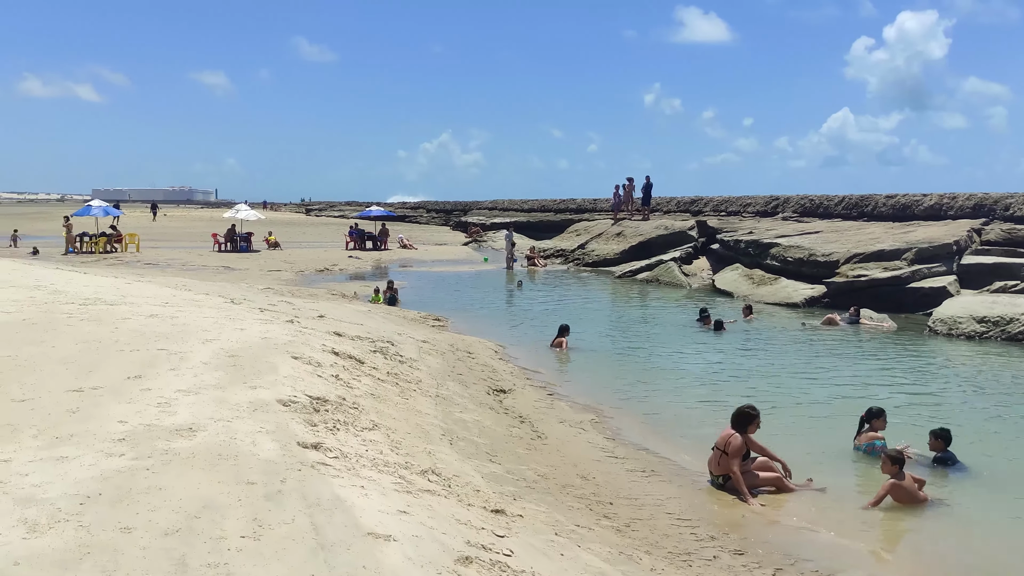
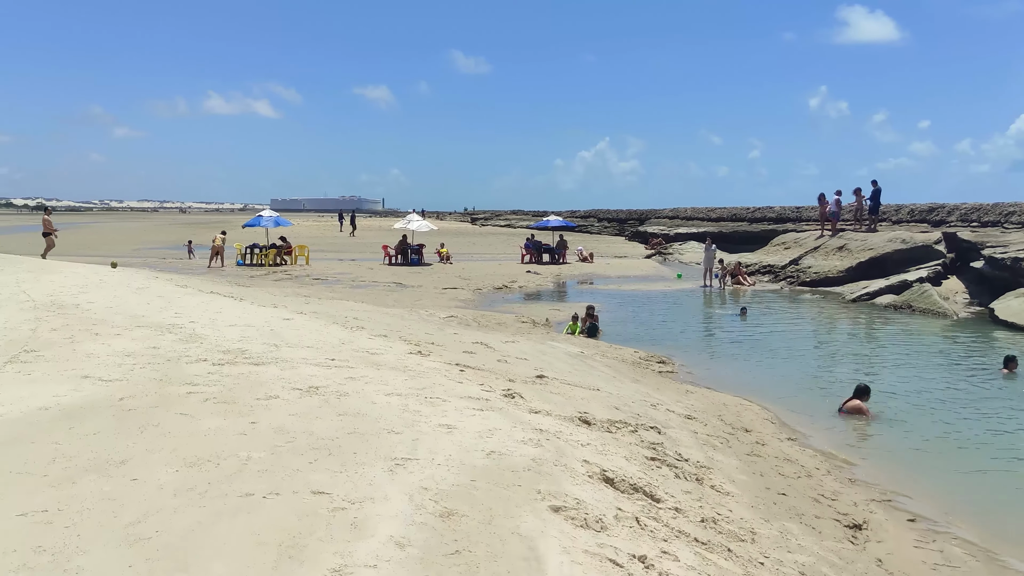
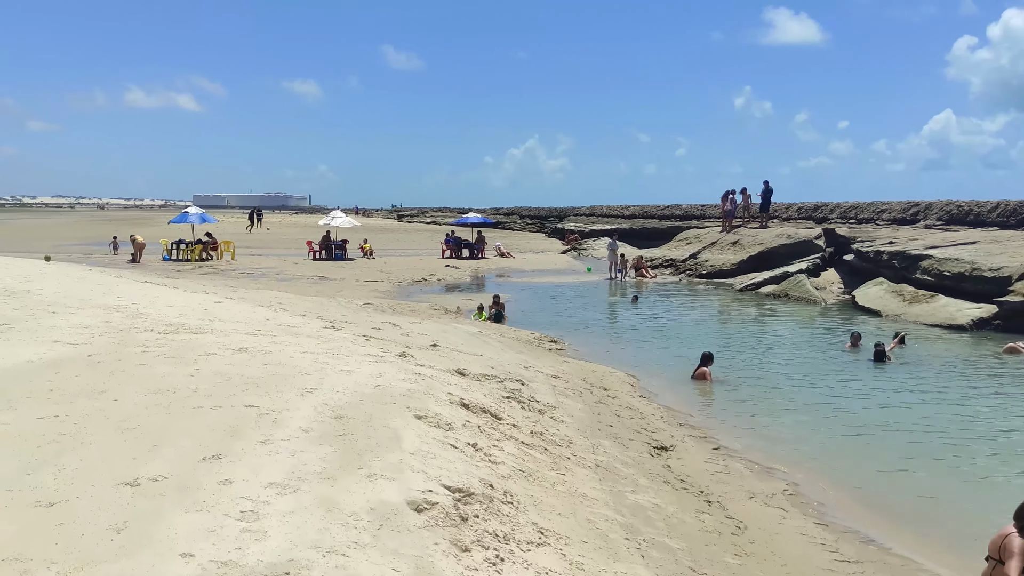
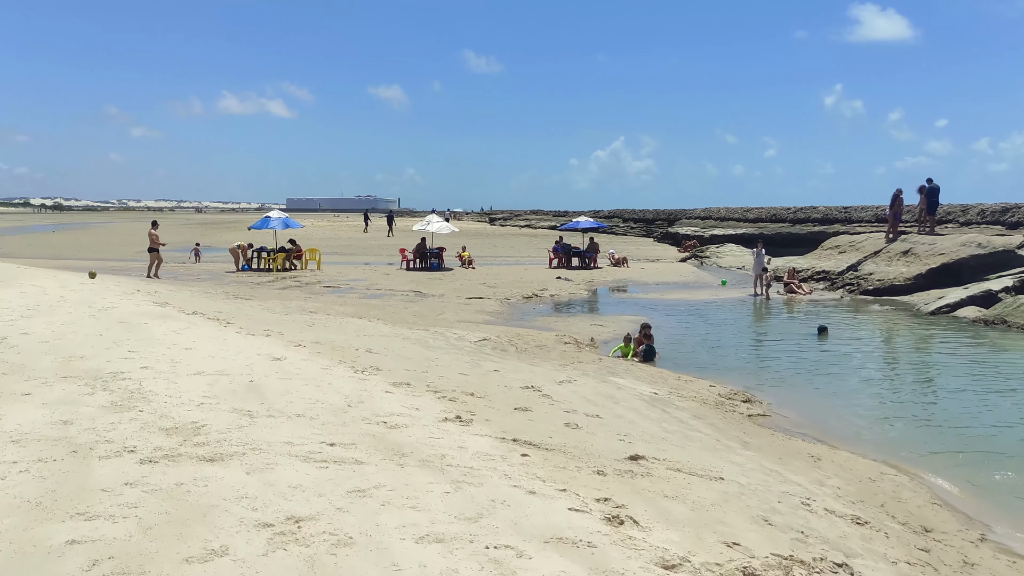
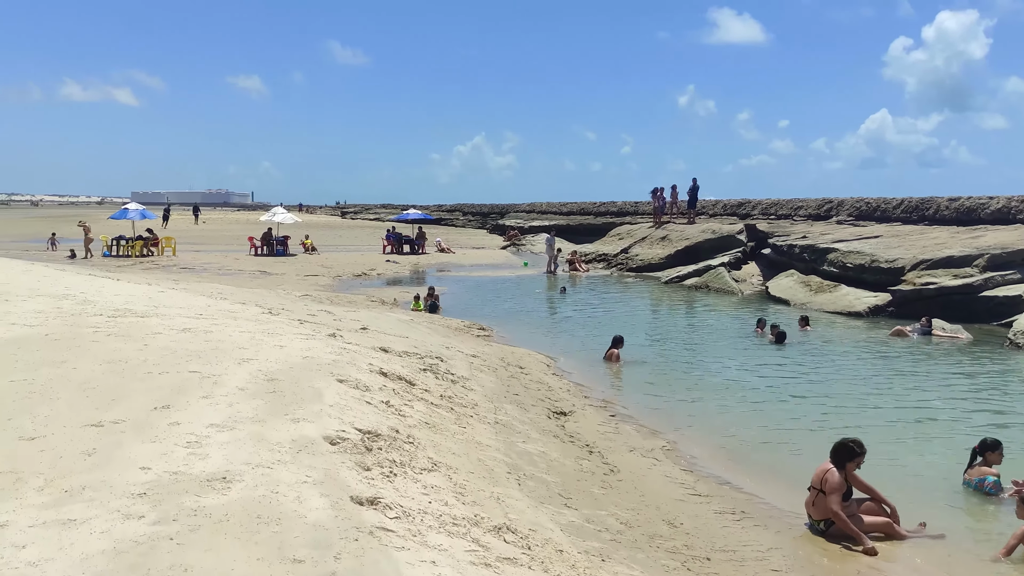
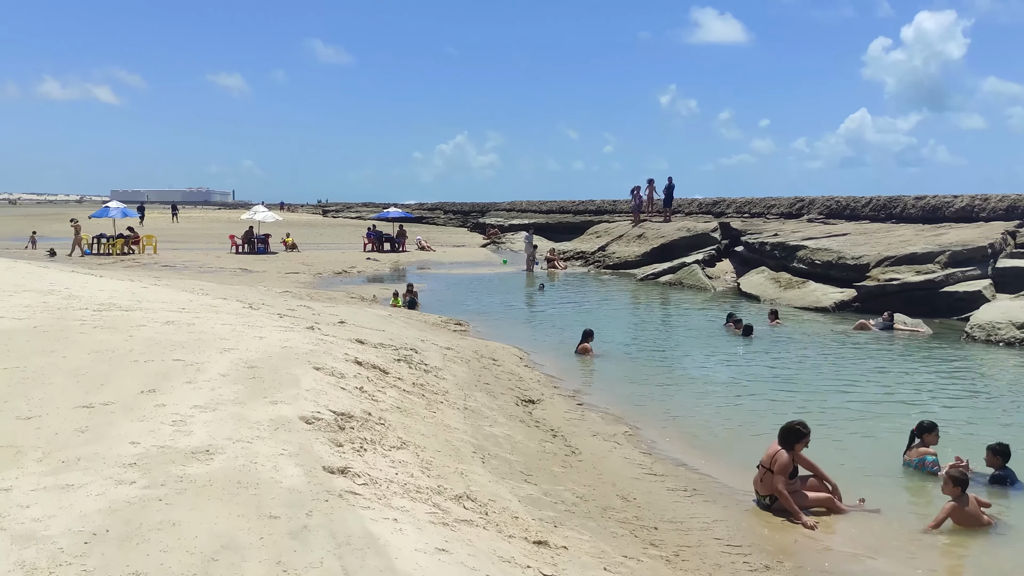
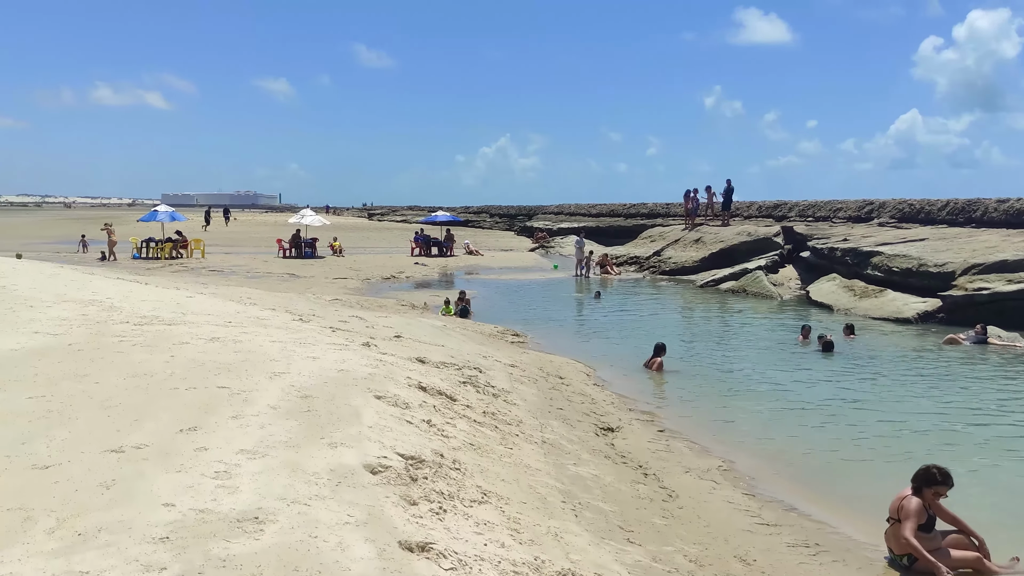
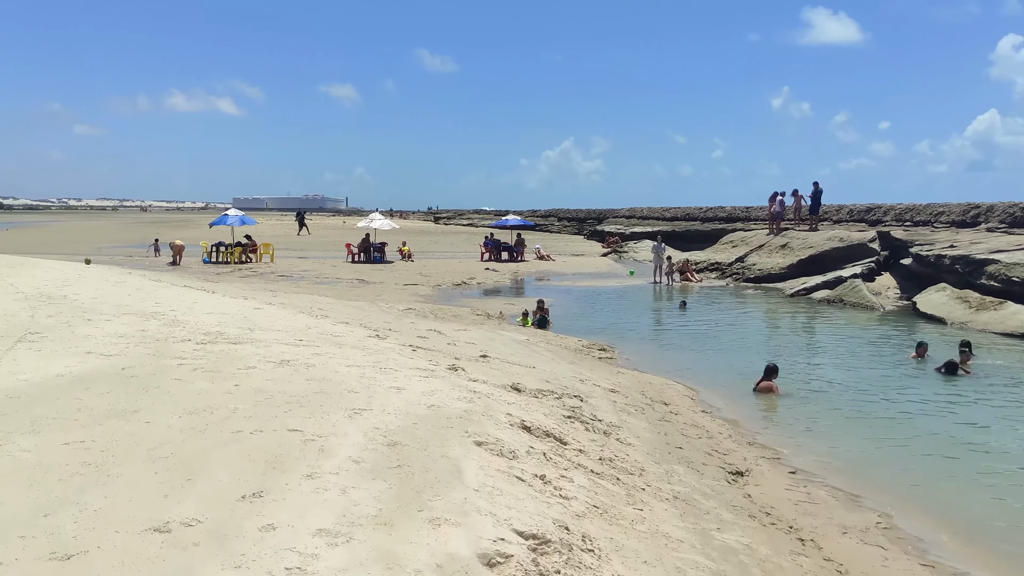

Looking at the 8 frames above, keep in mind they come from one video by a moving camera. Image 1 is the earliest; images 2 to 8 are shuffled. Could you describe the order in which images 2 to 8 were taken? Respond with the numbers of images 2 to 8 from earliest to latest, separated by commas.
6, 5, 7, 3, 8, 2, 4
